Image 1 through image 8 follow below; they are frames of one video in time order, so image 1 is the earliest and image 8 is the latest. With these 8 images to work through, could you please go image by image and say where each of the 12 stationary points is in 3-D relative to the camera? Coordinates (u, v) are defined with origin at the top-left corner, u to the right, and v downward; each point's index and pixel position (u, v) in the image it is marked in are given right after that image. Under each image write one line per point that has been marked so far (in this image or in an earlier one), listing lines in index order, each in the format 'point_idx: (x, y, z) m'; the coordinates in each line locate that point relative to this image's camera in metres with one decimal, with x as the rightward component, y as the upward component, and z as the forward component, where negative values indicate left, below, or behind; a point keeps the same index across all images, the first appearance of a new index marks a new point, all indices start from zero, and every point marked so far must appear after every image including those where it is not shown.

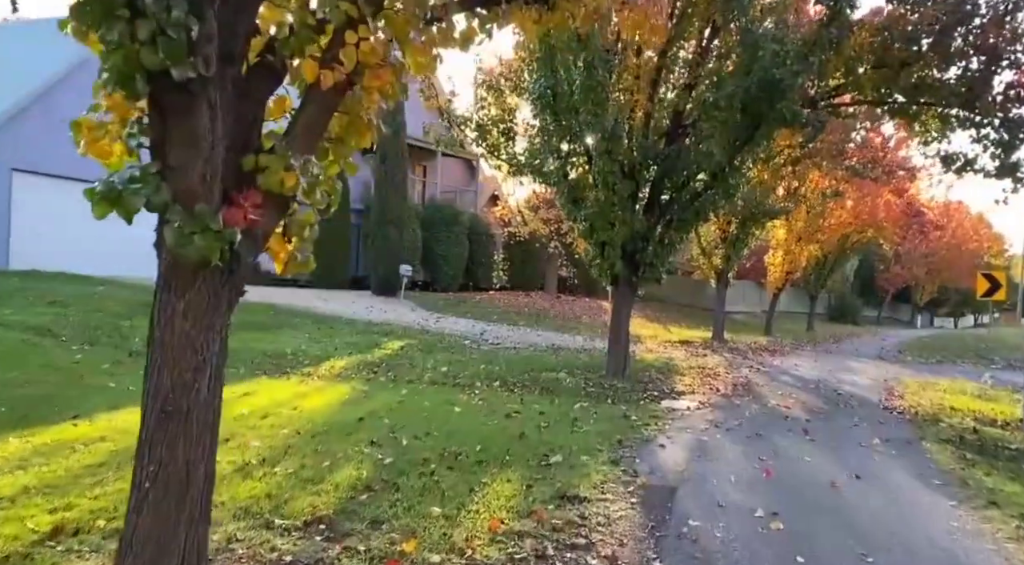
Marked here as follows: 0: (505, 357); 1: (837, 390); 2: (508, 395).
0: (-0.1, -1.4, +14.3) m
1: (+5.1, -1.7, +12.5) m
2: (-0.1, -1.4, +10.1) m
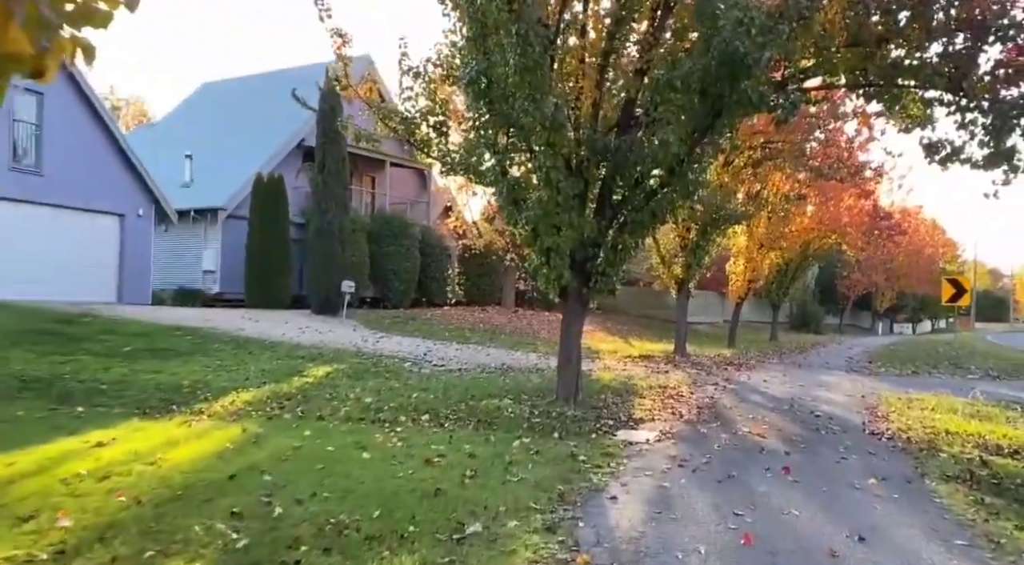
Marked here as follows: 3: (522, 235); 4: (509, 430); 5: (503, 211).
0: (-1.1, -1.6, +12.7) m
1: (+4.3, -1.8, +11.1) m
2: (-0.8, -1.6, +8.5) m
3: (+0.1, +0.6, +10.6) m
4: (0.0, -1.6, +8.8) m
5: (-0.1, +1.0, +10.6) m
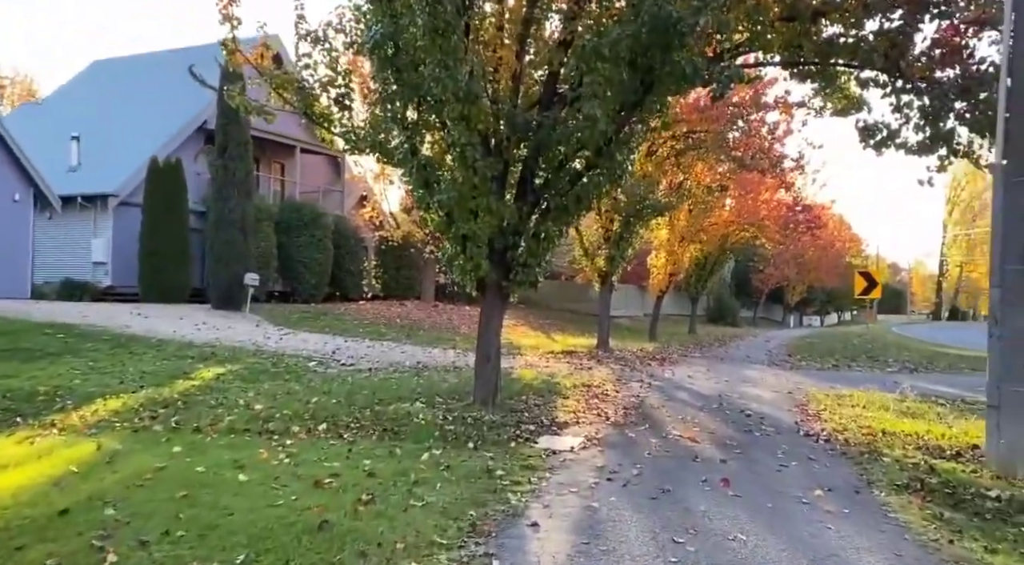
0: (-2.4, -1.5, +11.6) m
1: (+3.1, -1.7, +10.5) m
2: (-1.7, -1.5, +7.4) m
3: (-0.9, +0.7, +9.6) m
4: (-0.9, -1.6, +7.8) m
5: (-1.2, +1.1, +9.5) m
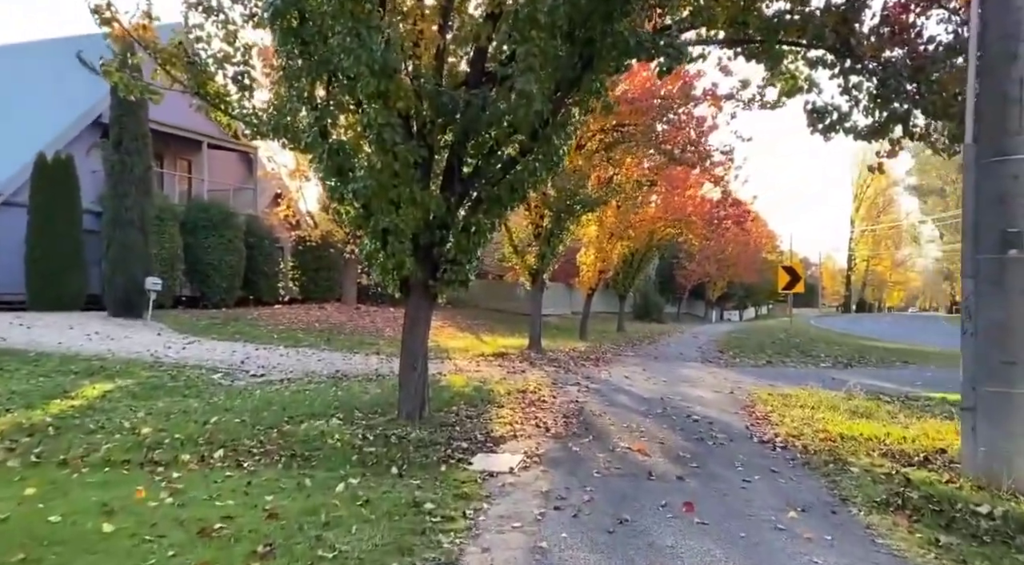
0: (-3.3, -1.5, +10.4) m
1: (+2.2, -1.6, +9.8) m
2: (-2.3, -1.5, +6.3) m
3: (-1.7, +0.7, +8.5) m
4: (-1.5, -1.6, +6.7) m
5: (-2.0, +1.1, +8.4) m
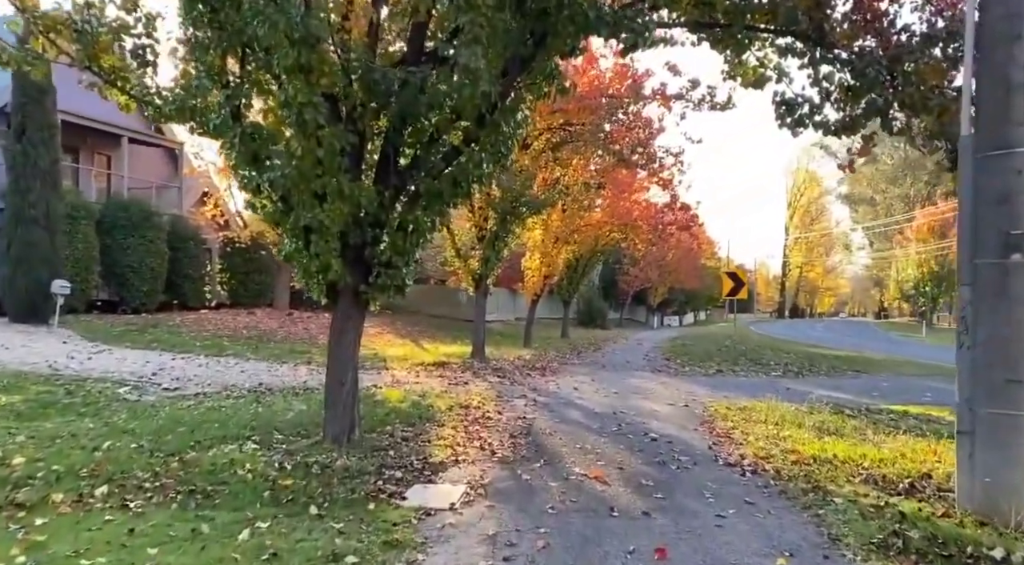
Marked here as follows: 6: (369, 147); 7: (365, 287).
0: (-4.0, -1.6, +9.2) m
1: (+1.6, -1.7, +9.1) m
2: (-2.7, -1.6, +5.2) m
3: (-2.3, +0.7, +7.4) m
4: (-2.0, -1.6, +5.7) m
5: (-2.5, +1.0, +7.3) m
6: (-1.4, +1.4, +8.0) m
7: (-1.5, 0.0, +7.9) m
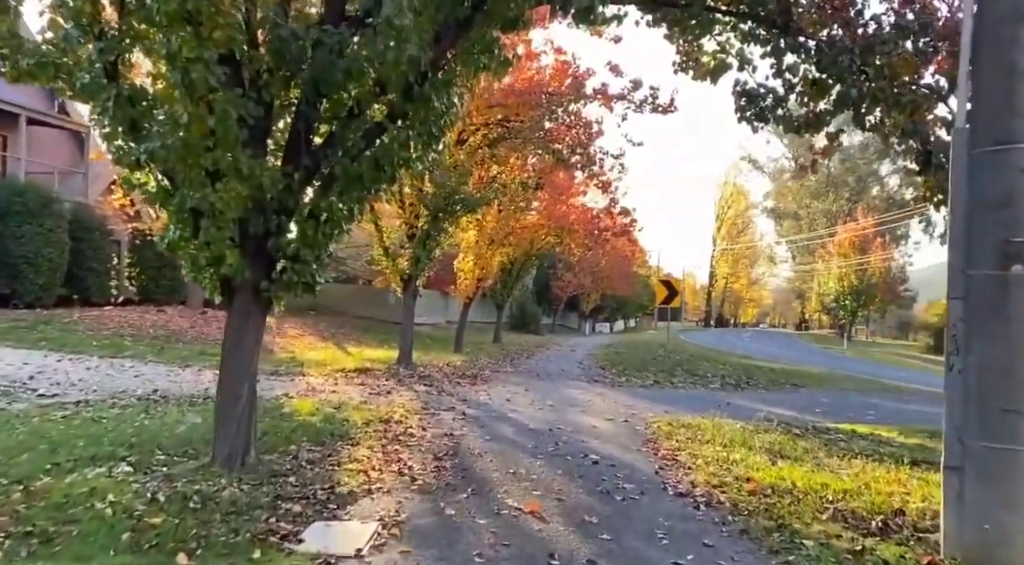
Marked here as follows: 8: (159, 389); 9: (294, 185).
0: (-4.8, -1.5, +7.8) m
1: (+0.8, -1.8, +8.2) m
2: (-3.1, -1.5, +4.0) m
3: (-2.8, +0.7, +6.2) m
4: (-2.4, -1.5, +4.5) m
5: (-3.1, +1.1, +6.1) m
6: (-2.0, +1.4, +6.9) m
7: (-2.1, 0.0, +6.8) m
8: (-5.1, -1.5, +11.4) m
9: (-1.8, +0.8, +6.6) m
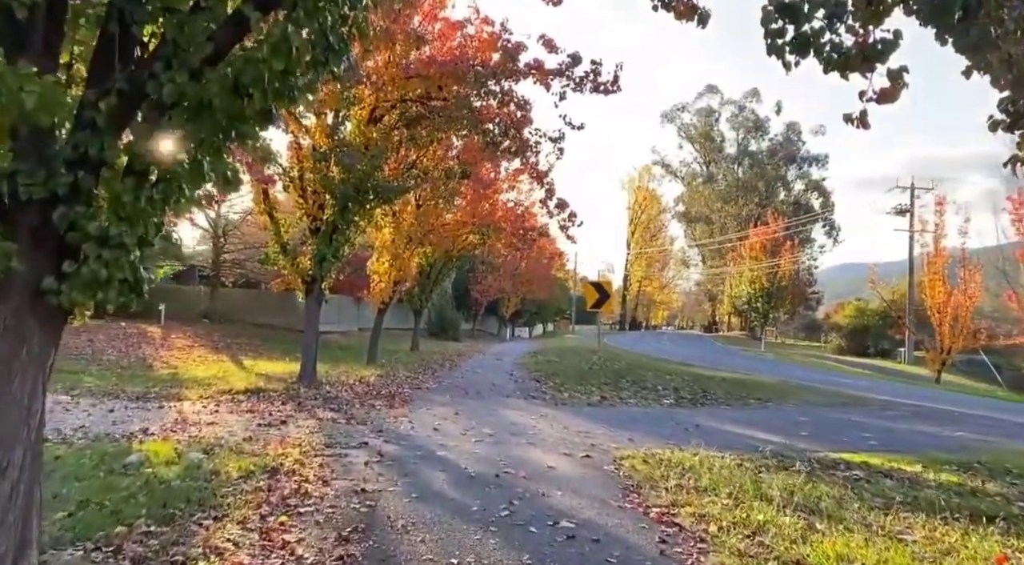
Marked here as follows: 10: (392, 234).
0: (-5.2, -1.5, +4.9) m
1: (+0.3, -1.7, +5.9) m
2: (-3.1, -1.5, +1.3) m
3: (-3.1, +0.8, +3.6) m
4: (-2.5, -1.5, +1.9) m
5: (-3.3, +1.1, +3.4) m
6: (-2.4, +1.4, +4.3) m
7: (-2.4, 0.0, +4.2) m
8: (-5.8, -1.5, +8.4) m
9: (-2.1, +0.8, +4.0) m
10: (-2.9, +1.3, +19.3) m
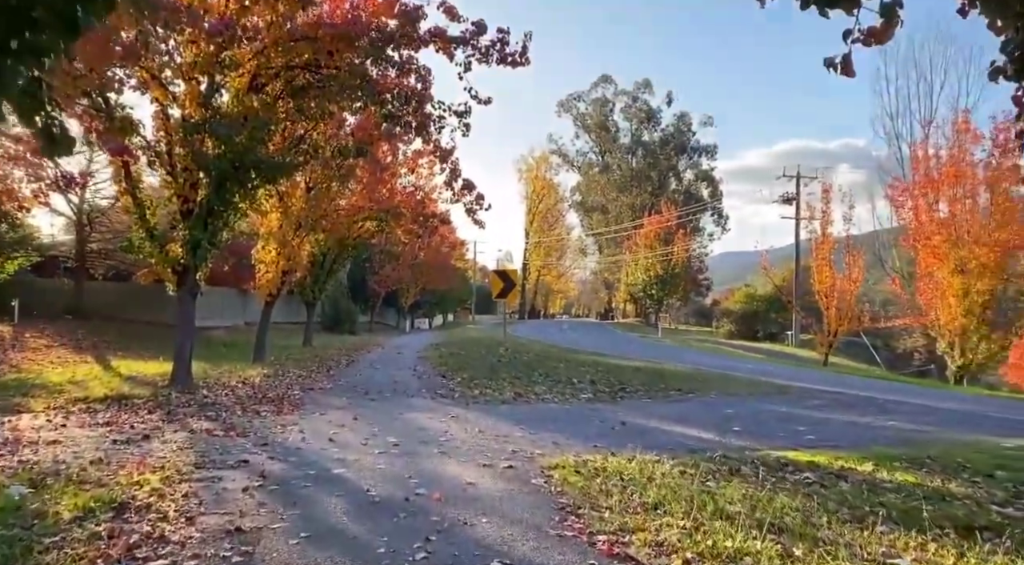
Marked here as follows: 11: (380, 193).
0: (-5.5, -1.4, +3.1) m
1: (-0.2, -1.6, +4.7) m
2: (-2.9, -1.5, -0.3) m
3: (-3.3, +0.8, +1.9) m
4: (-2.4, -1.5, +0.4) m
5: (-3.5, +1.1, +1.8) m
6: (-2.7, +1.5, +2.8) m
7: (-2.6, +0.1, +2.6) m
8: (-6.6, -1.5, +6.4) m
9: (-2.3, +0.9, +2.5) m
10: (-5.1, +1.5, +17.5) m
11: (-3.3, +2.3, +19.7) m
